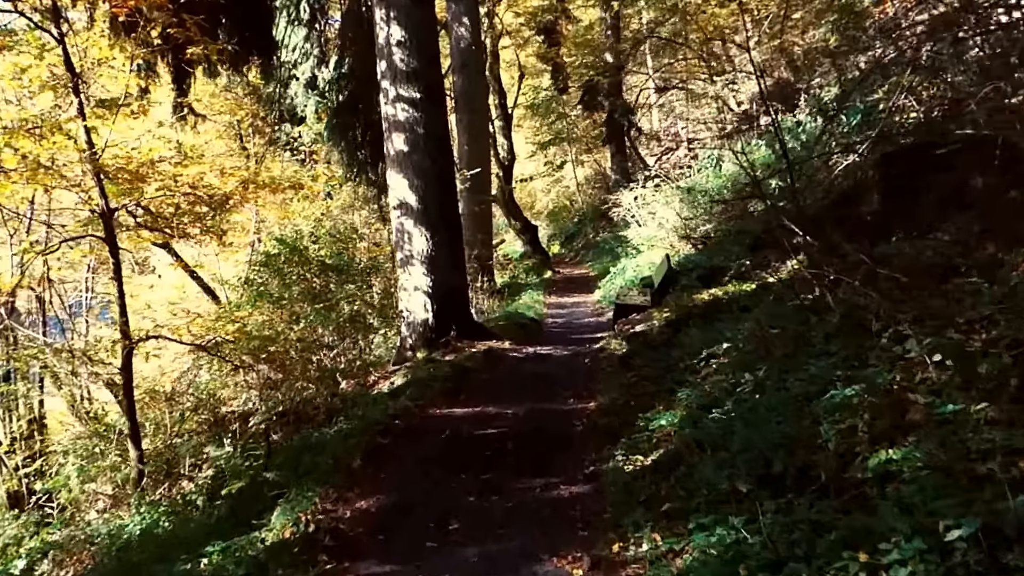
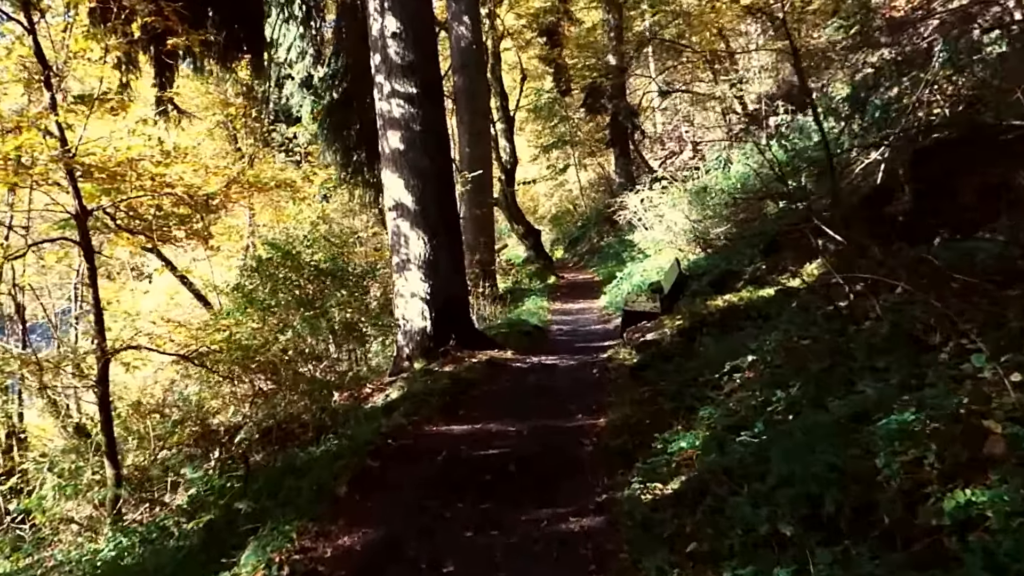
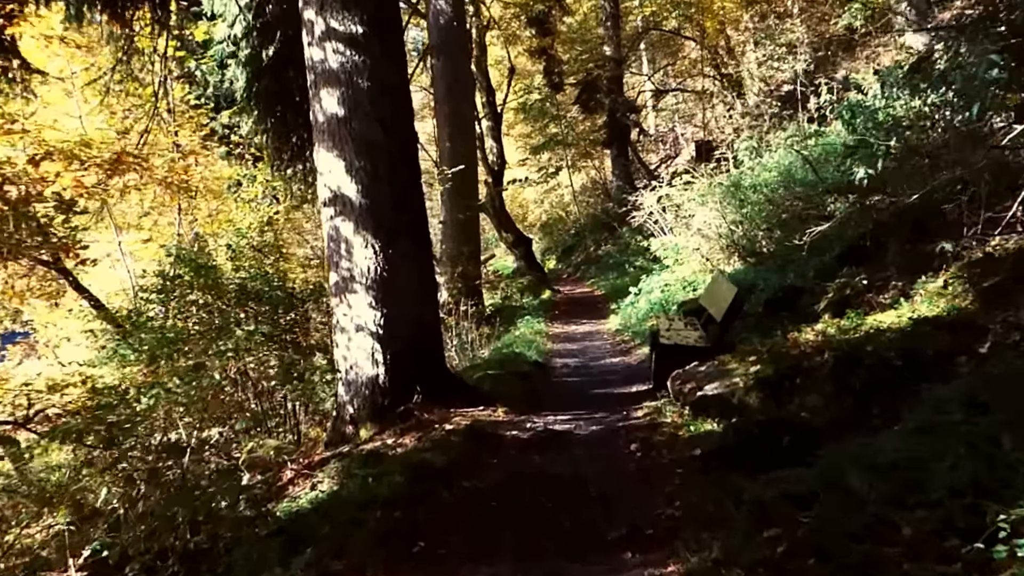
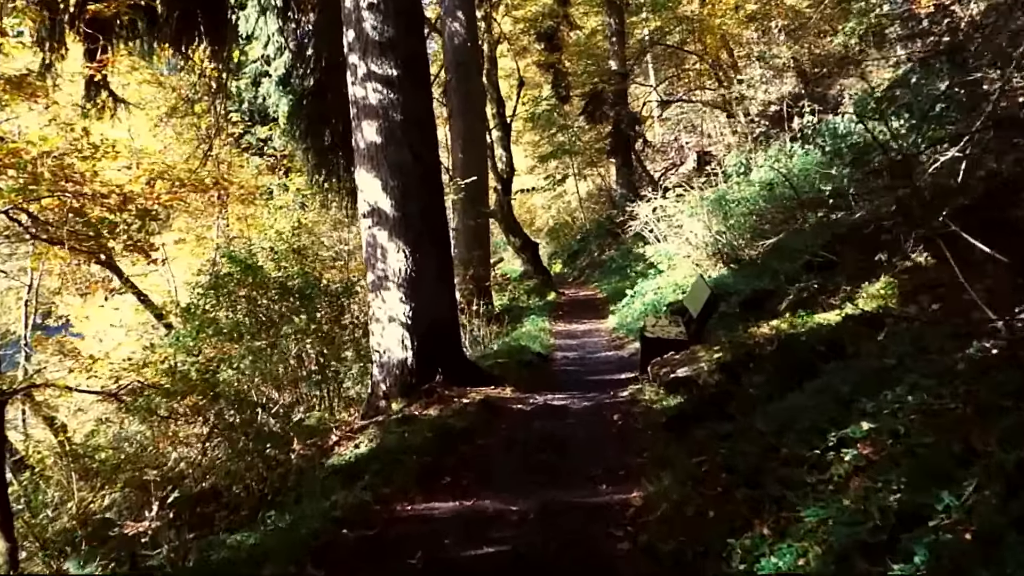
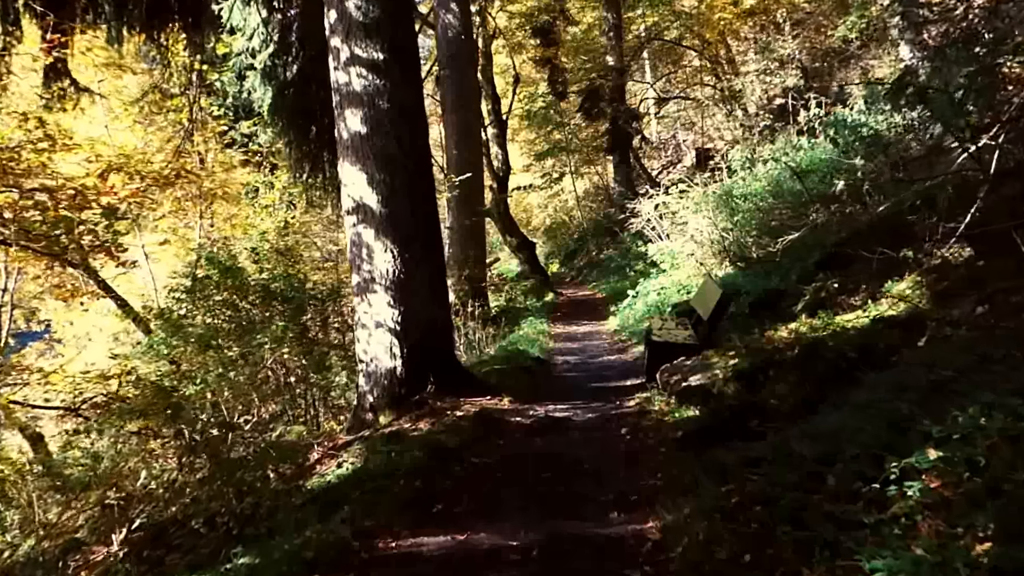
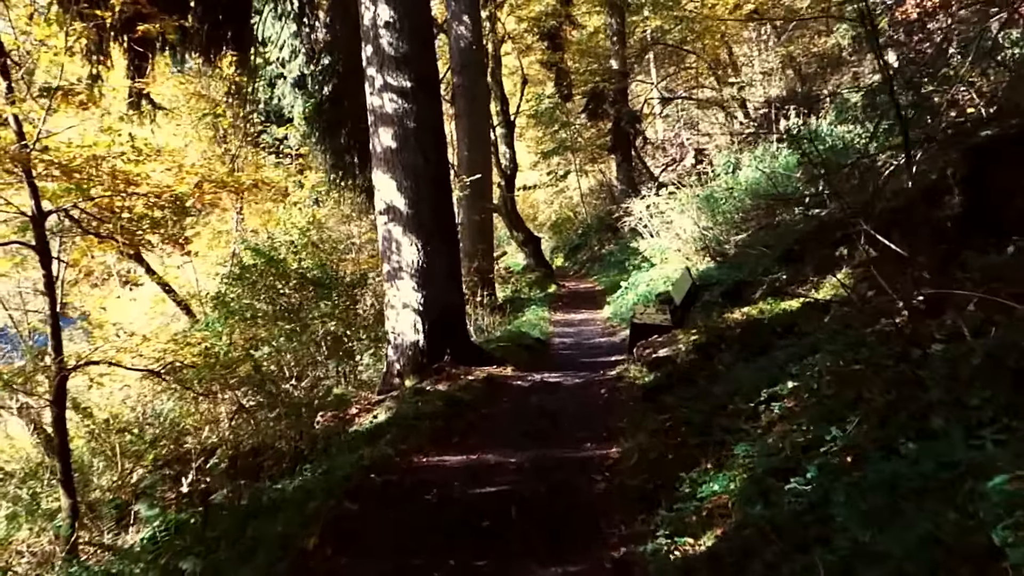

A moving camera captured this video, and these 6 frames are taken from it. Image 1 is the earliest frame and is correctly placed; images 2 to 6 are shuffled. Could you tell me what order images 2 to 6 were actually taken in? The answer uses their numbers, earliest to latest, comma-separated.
2, 6, 4, 5, 3
